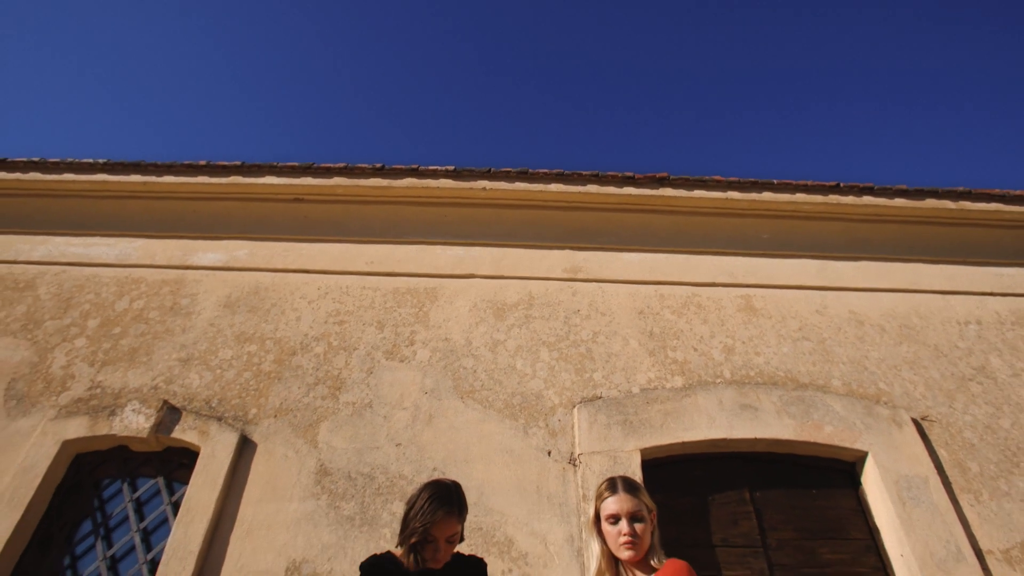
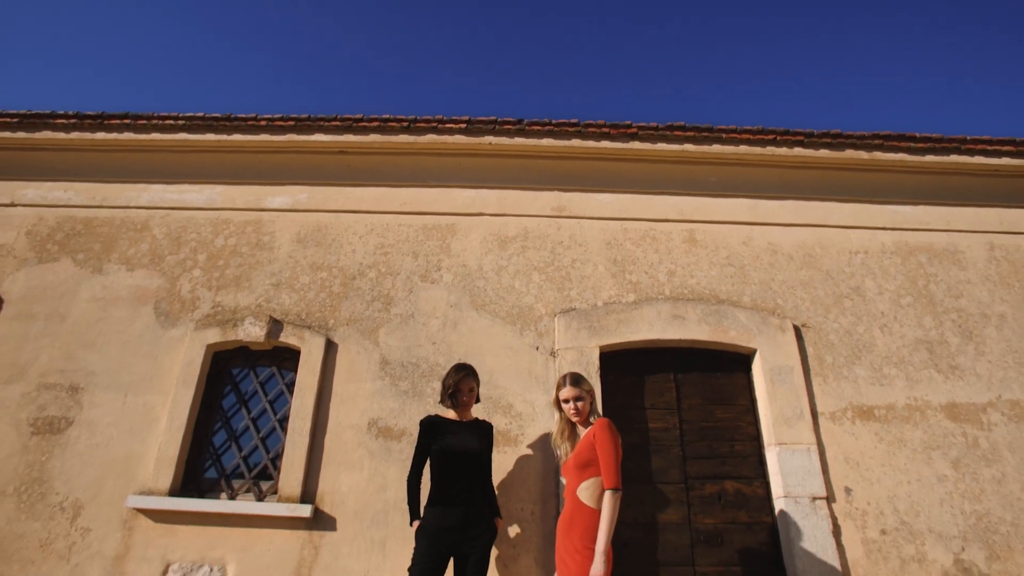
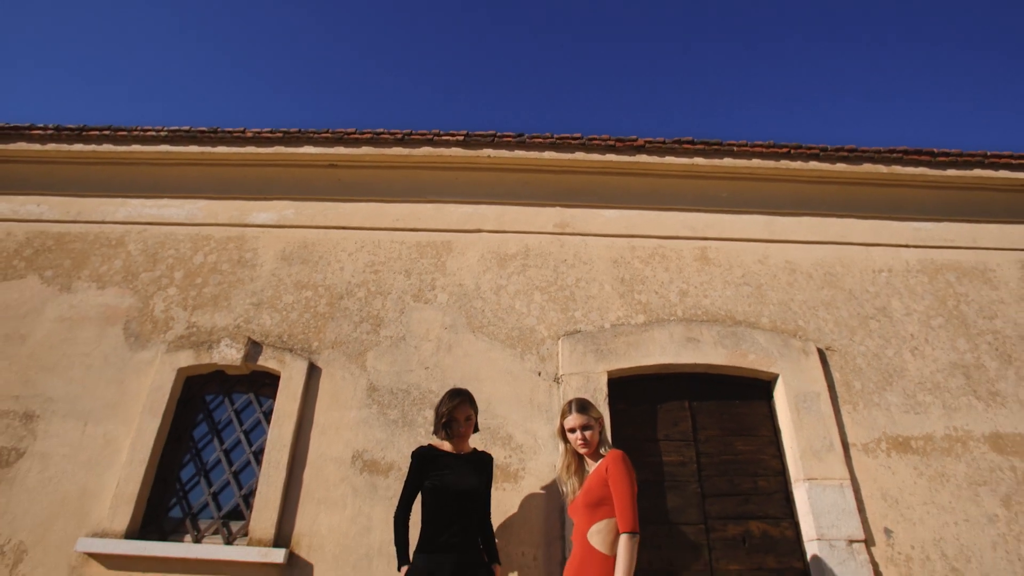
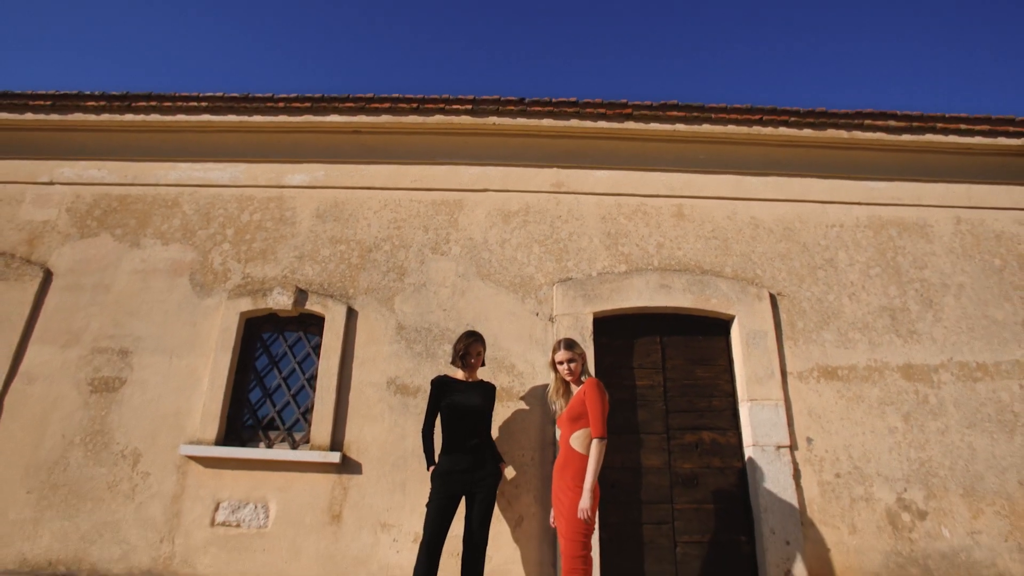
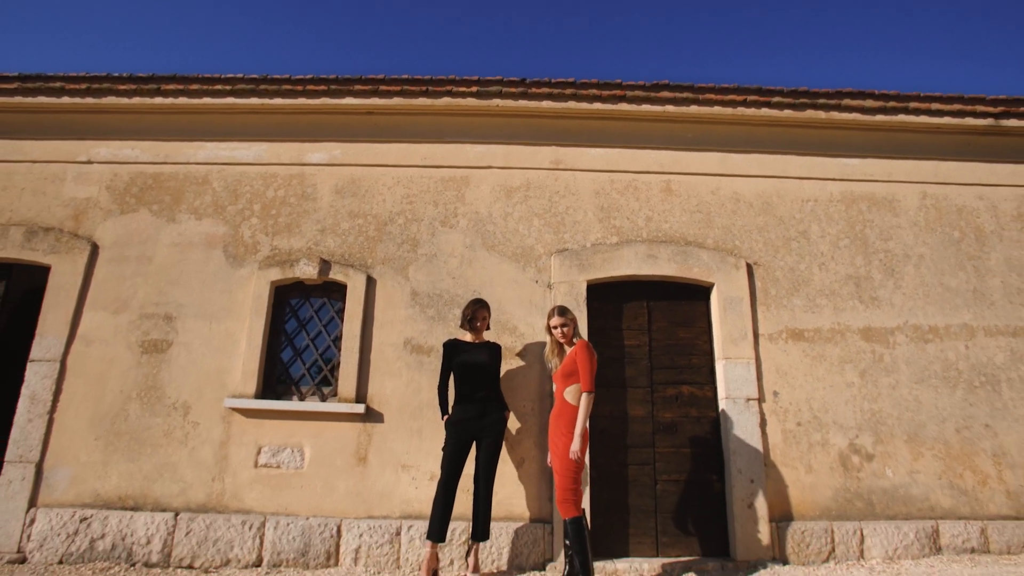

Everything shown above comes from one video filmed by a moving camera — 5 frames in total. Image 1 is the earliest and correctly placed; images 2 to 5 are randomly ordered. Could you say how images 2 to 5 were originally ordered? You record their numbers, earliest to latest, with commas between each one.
3, 2, 4, 5
